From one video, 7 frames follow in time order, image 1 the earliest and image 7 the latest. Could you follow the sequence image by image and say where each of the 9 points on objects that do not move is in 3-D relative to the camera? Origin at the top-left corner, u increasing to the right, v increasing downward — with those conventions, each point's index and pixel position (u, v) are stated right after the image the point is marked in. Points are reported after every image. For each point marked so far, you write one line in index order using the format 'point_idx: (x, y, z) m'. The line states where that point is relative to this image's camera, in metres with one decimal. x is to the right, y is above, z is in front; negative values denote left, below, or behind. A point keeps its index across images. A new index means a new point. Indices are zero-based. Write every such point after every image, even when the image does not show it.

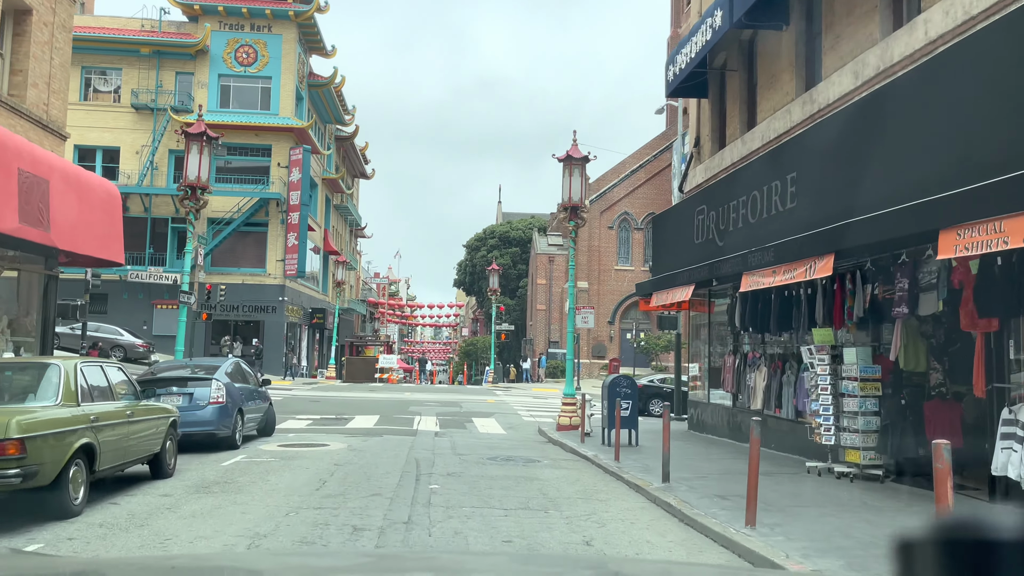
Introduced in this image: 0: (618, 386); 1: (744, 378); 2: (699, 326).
0: (+1.8, -1.7, +14.0) m
1: (+4.0, -1.6, +14.3) m
2: (+3.9, -0.8, +17.2) m
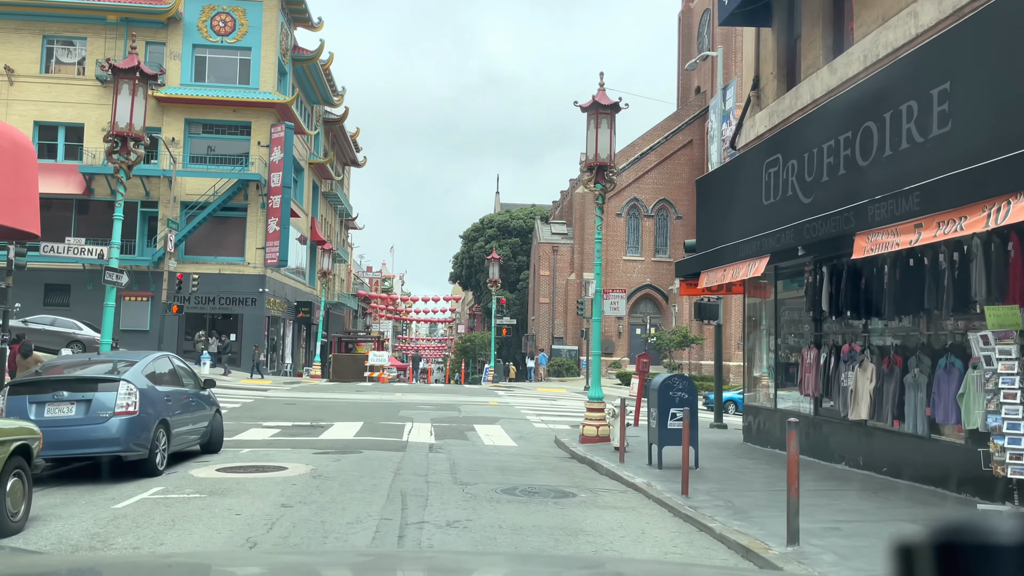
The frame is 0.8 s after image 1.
0: (+2.0, -1.3, +10.6) m
1: (+4.2, -1.2, +10.9) m
2: (+4.1, -0.4, +13.8) m
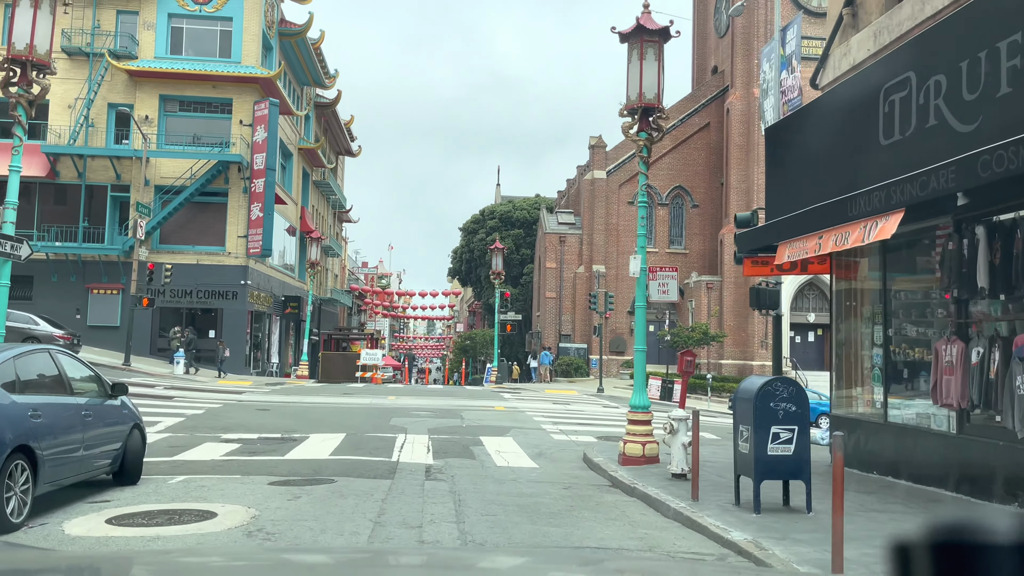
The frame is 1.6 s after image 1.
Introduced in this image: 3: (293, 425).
0: (+2.3, -1.0, +7.4) m
1: (+4.5, -0.9, +7.7) m
2: (+4.4, -0.1, +10.6) m
3: (-4.3, -2.7, +16.1) m
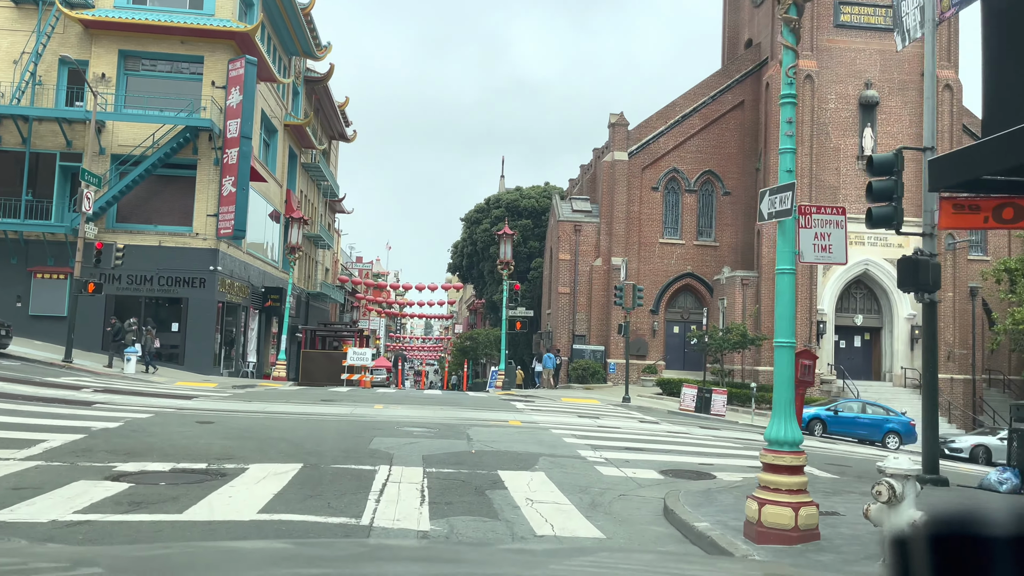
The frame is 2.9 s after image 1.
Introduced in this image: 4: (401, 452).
0: (+2.8, -0.6, +2.8) m
1: (+5.0, -0.5, +3.1) m
2: (+4.9, +0.2, +6.0) m
3: (-3.8, -2.2, +11.4) m
4: (-1.6, -2.3, +11.8) m
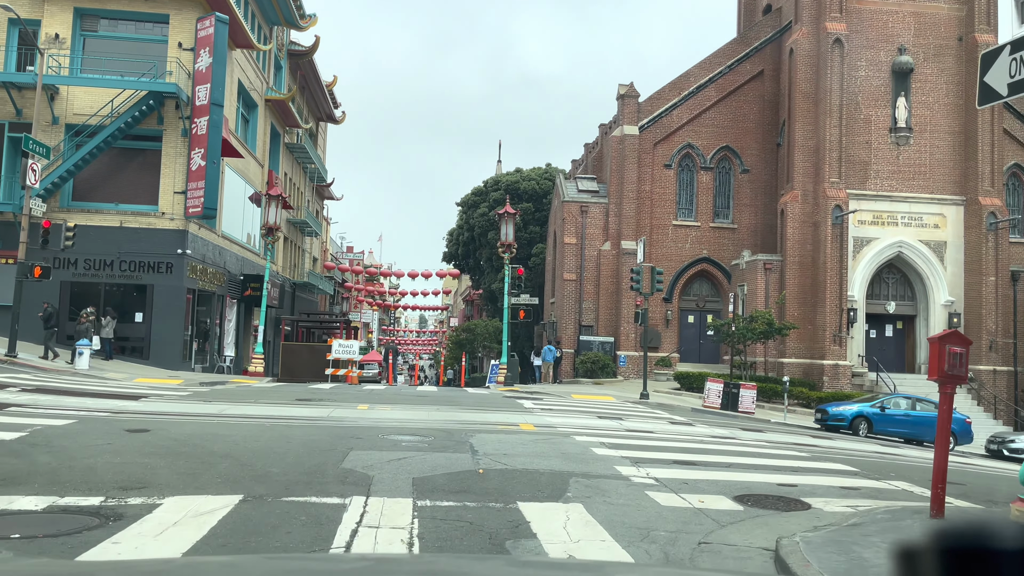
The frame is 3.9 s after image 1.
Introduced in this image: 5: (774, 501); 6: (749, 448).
0: (+3.0, -0.2, -0.2) m
1: (+5.2, -0.2, +0.1) m
2: (+5.1, +0.6, +3.0) m
3: (-3.6, -1.8, +8.4) m
4: (-1.4, -2.0, +8.8) m
5: (+2.7, -2.2, +8.4) m
6: (+3.8, -2.6, +13.4) m
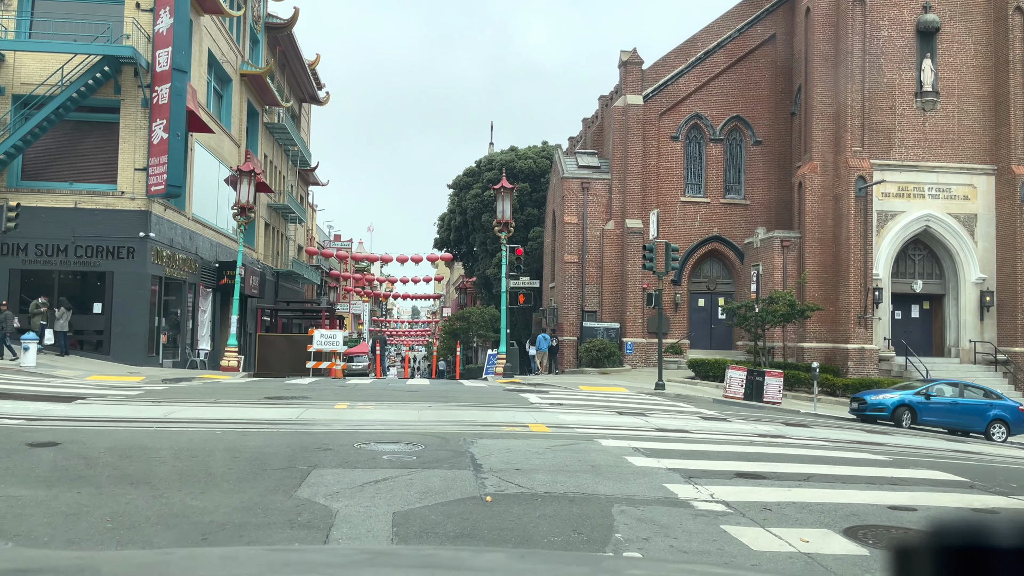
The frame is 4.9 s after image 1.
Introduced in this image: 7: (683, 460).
0: (+3.2, 0.0, -2.6) m
1: (+5.5, +0.1, -2.3) m
2: (+5.3, +0.9, +0.6) m
3: (-3.5, -1.6, +6.0) m
4: (-1.2, -1.6, +6.3) m
5: (+2.8, -1.8, +6.0) m
6: (+3.9, -2.1, +11.0) m
7: (+1.8, -1.9, +9.0) m
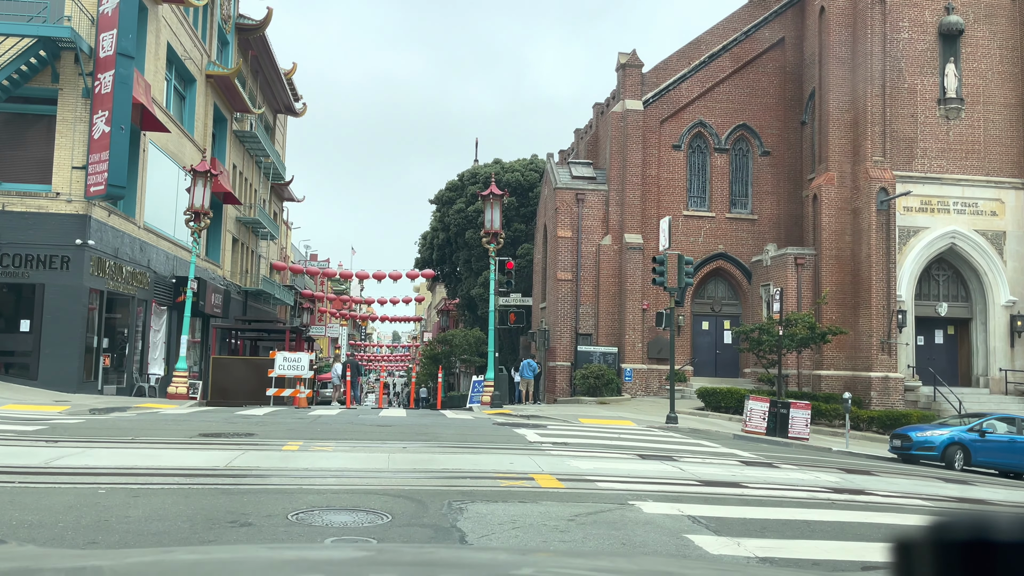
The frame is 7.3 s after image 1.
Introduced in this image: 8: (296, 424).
0: (+3.6, +0.4, -5.4) m
1: (+5.8, +0.4, -5.0) m
2: (+5.5, +1.2, -2.1) m
3: (-3.3, -1.4, +3.0) m
4: (-1.1, -1.5, +3.5) m
5: (+3.0, -1.7, +3.2) m
6: (+4.0, -2.2, +8.2) m
7: (+1.9, -1.9, +6.2) m
8: (-4.0, -2.5, +15.4) m
